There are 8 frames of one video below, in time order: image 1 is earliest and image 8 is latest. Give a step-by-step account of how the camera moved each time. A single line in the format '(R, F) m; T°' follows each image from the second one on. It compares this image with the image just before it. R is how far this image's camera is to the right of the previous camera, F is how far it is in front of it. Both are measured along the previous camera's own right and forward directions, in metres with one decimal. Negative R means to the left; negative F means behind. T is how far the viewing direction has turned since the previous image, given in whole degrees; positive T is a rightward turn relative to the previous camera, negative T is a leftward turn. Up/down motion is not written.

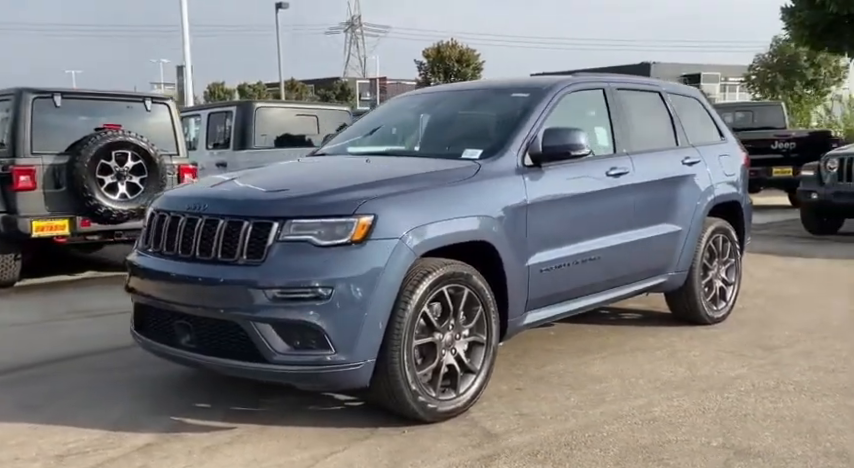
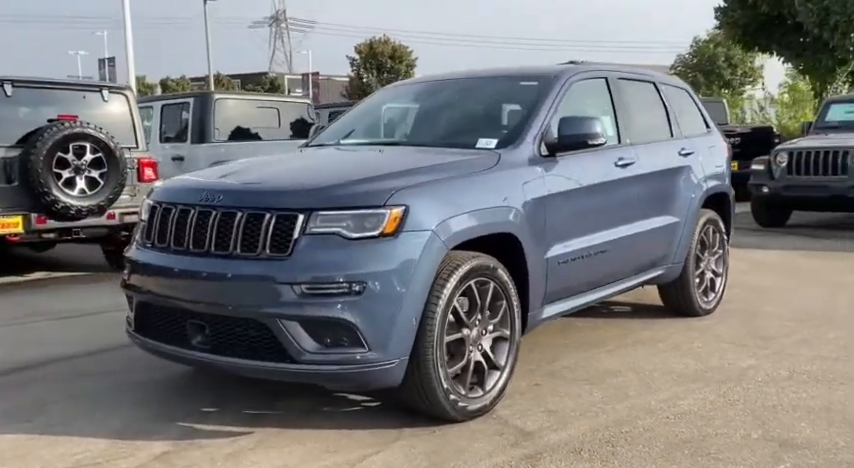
(-0.4, +0.2) m; +5°
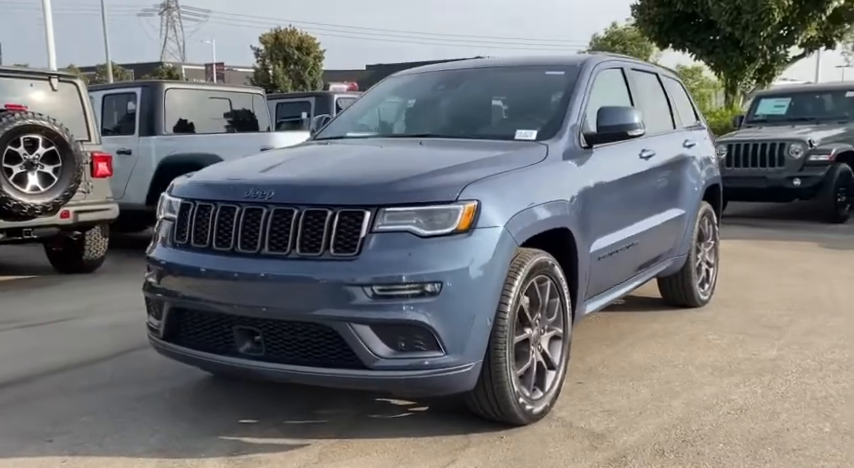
(-0.6, +0.2) m; +6°
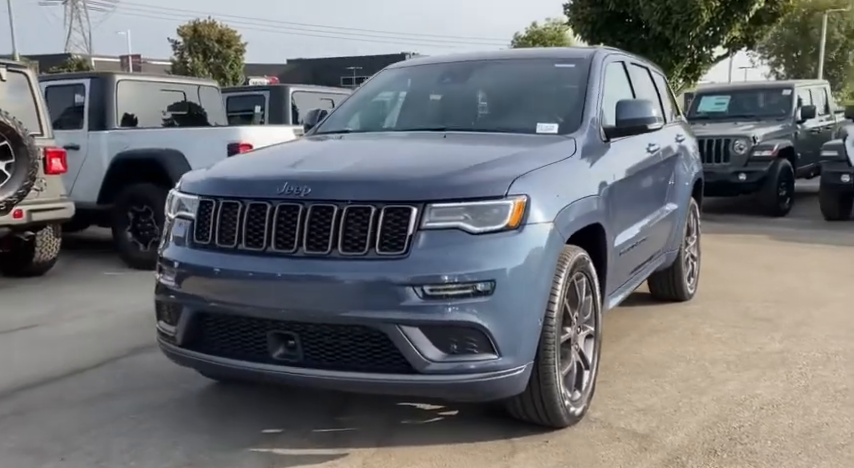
(-0.5, +0.2) m; +5°
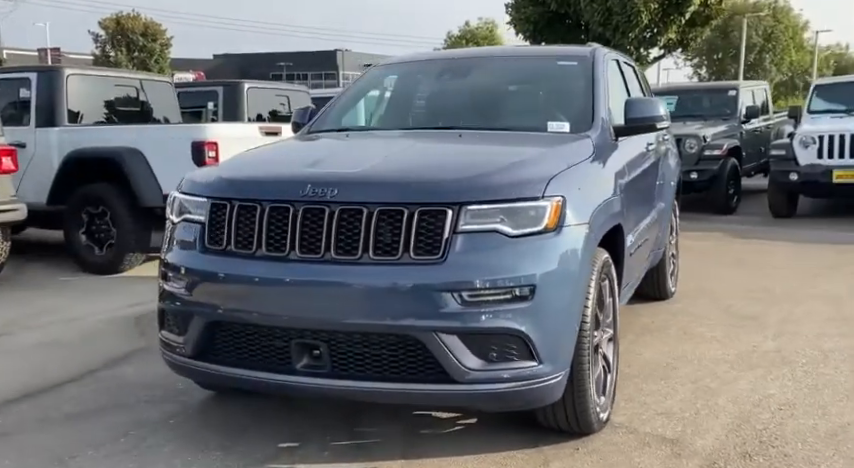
(-0.4, +0.1) m; +4°
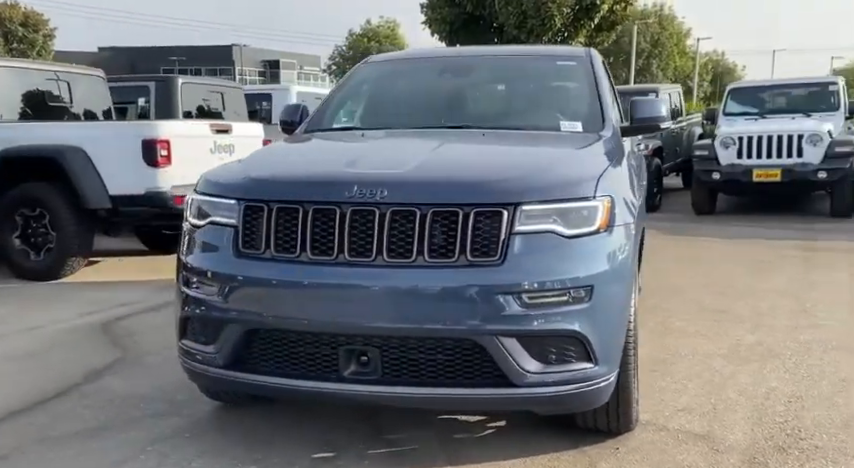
(-0.5, +0.1) m; +7°
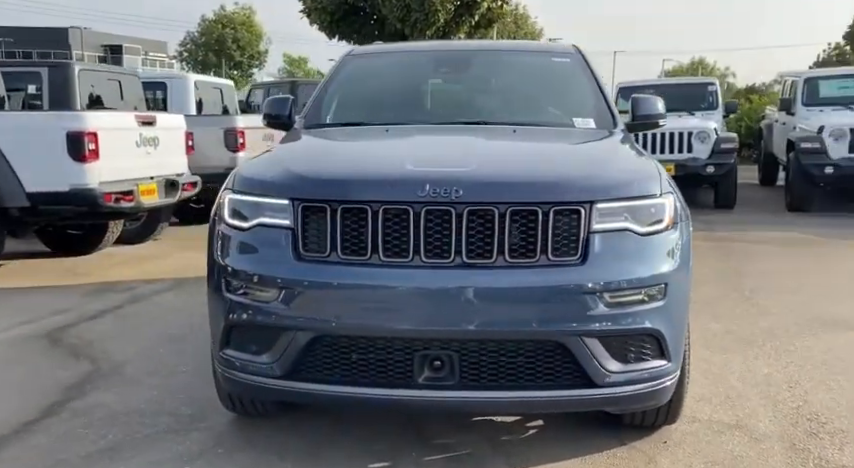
(-0.7, +0.2) m; +9°
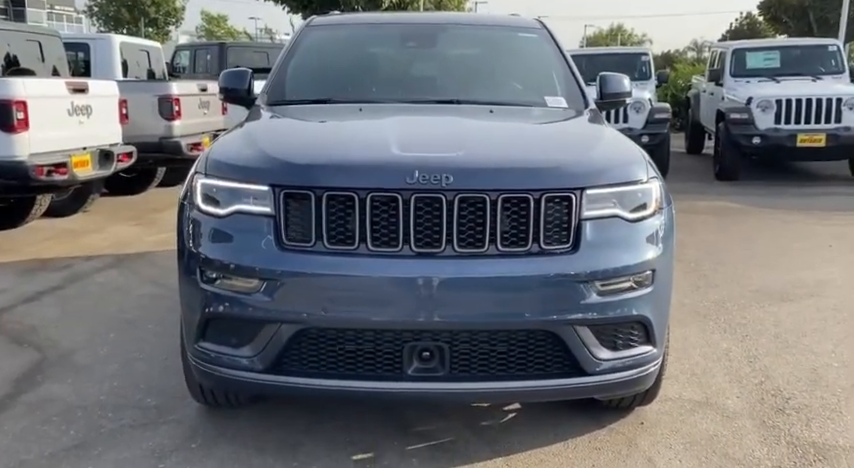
(-0.2, +0.1) m; +5°
